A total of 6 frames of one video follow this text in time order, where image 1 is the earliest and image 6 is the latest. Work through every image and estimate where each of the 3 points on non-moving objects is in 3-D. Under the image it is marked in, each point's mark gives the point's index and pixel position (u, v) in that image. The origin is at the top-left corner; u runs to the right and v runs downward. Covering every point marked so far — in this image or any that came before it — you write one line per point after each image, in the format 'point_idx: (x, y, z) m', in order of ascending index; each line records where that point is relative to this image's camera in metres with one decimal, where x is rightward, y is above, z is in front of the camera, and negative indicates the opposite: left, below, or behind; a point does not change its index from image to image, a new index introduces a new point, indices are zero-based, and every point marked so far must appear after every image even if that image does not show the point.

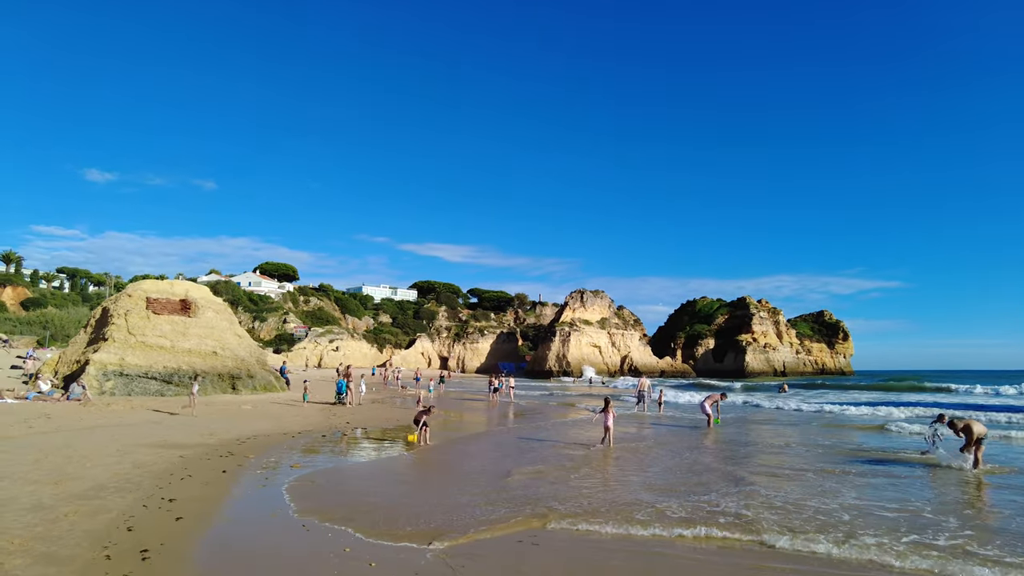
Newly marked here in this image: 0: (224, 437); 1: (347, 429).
0: (-5.6, -2.9, +10.9) m
1: (-4.2, -3.7, +14.5) m
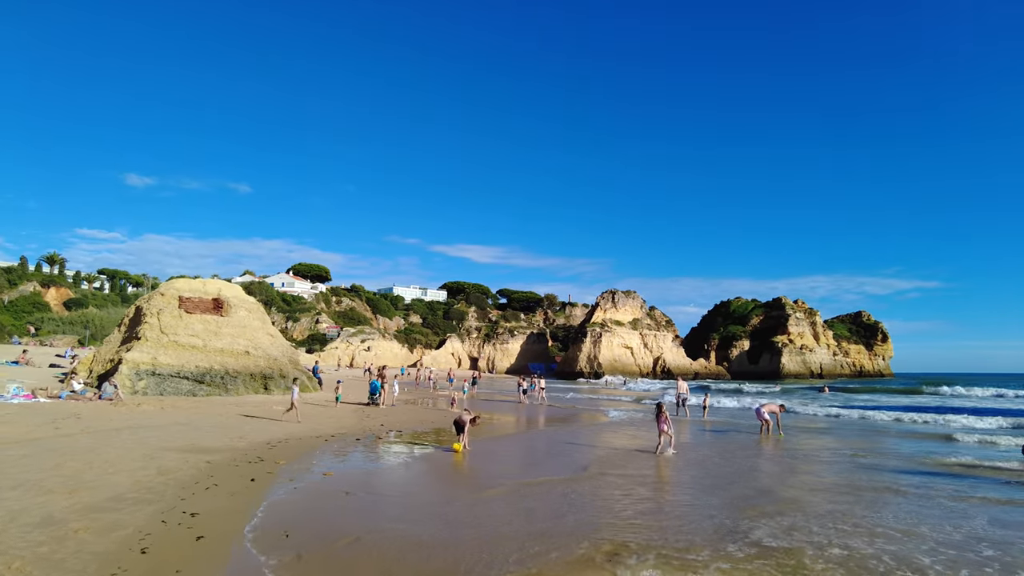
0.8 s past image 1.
0: (-4.8, -2.8, +10.4) m
1: (-3.2, -3.6, +13.9) m
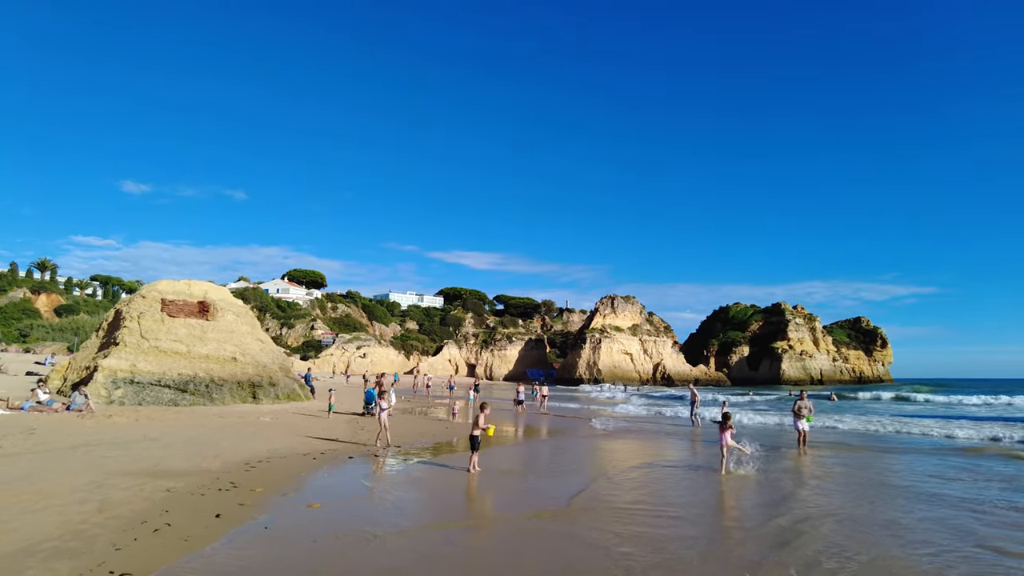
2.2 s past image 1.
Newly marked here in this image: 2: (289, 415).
0: (-4.5, -2.8, +9.0) m
1: (-3.0, -3.6, +12.5) m
2: (-7.3, -4.2, +18.5) m
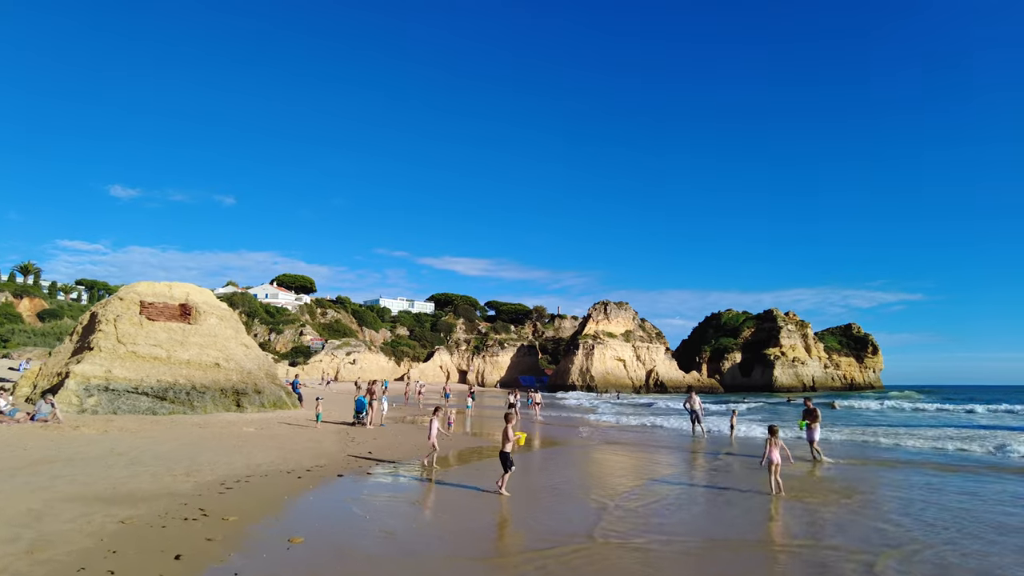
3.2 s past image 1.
0: (-4.4, -2.7, +8.0) m
1: (-2.9, -3.6, +11.6) m
2: (-7.4, -4.2, +17.4) m
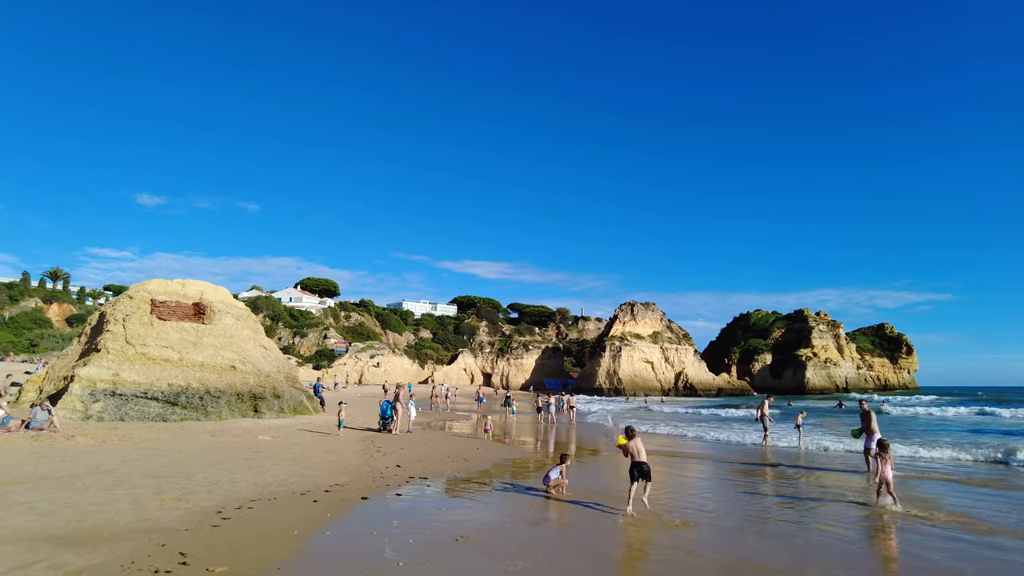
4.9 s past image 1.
0: (-3.6, -2.5, +6.5) m
1: (-2.0, -3.4, +9.9) m
2: (-6.2, -4.1, +16.0) m
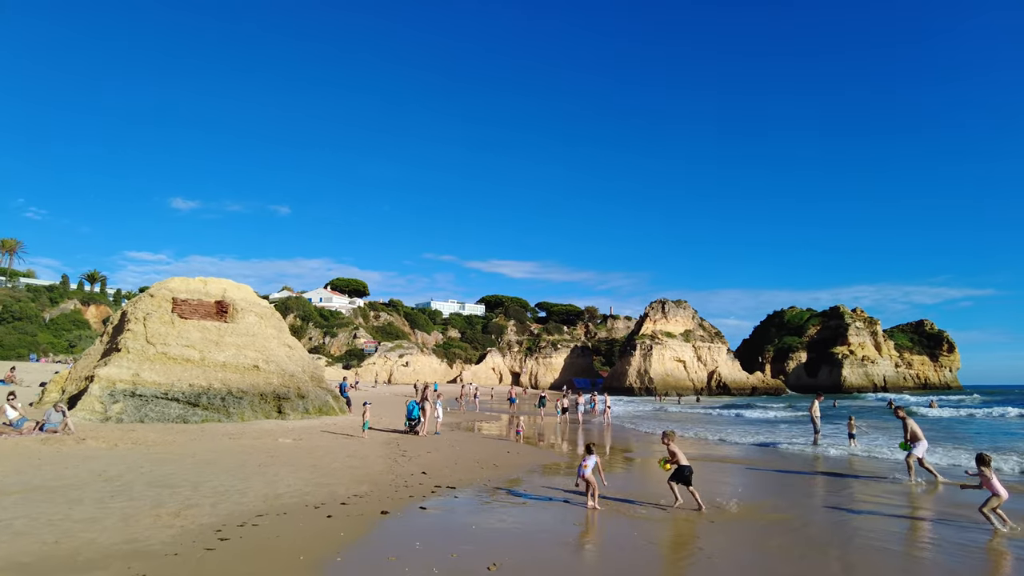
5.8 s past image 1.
0: (-3.2, -2.4, +5.7) m
1: (-1.4, -3.2, +9.1) m
2: (-5.3, -4.0, +15.3) m
